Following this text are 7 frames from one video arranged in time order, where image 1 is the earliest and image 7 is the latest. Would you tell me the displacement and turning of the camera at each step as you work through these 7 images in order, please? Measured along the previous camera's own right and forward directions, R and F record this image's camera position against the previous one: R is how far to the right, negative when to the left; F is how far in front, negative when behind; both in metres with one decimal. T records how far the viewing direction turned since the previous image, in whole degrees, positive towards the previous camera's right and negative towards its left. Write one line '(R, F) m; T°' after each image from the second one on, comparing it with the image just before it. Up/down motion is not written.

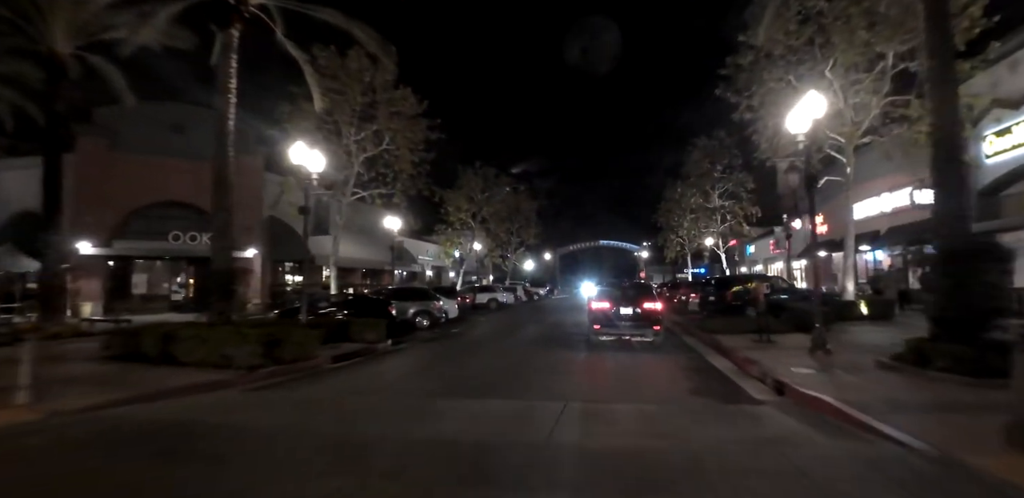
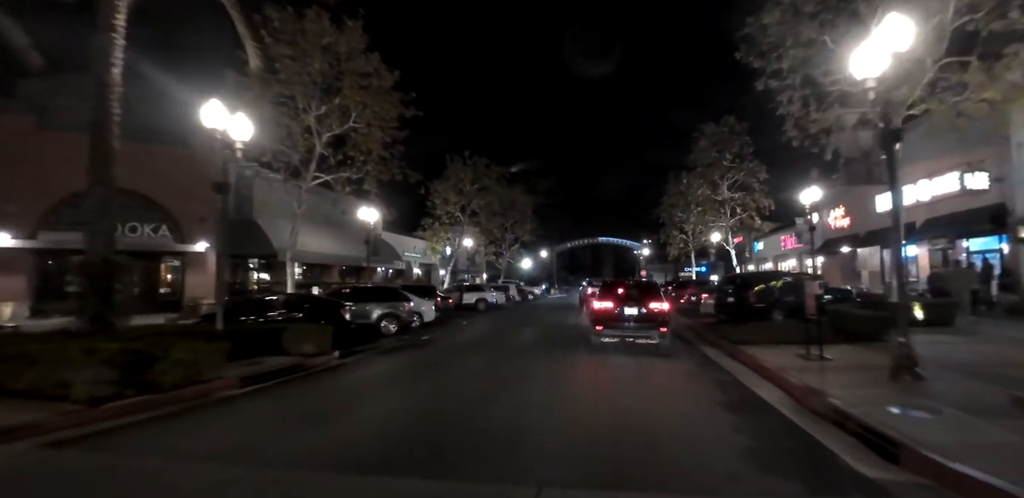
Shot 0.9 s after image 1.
(+0.7, +3.5) m; 0°
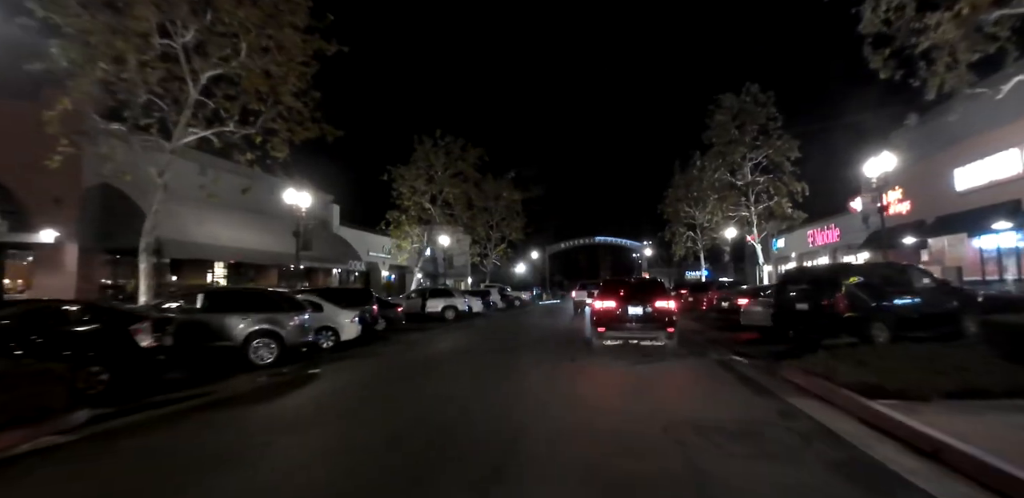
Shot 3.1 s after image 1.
(+1.4, +6.9) m; 0°
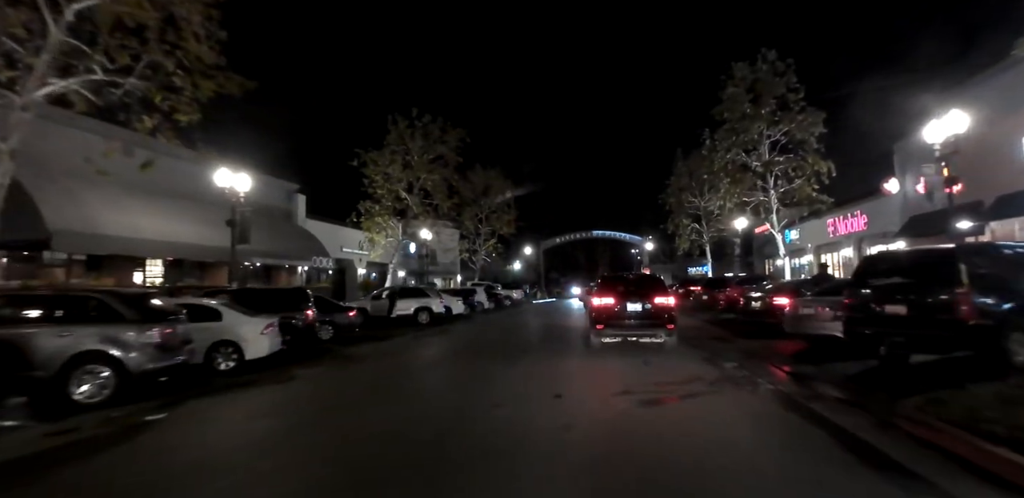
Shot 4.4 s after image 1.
(+0.8, +3.9) m; 0°
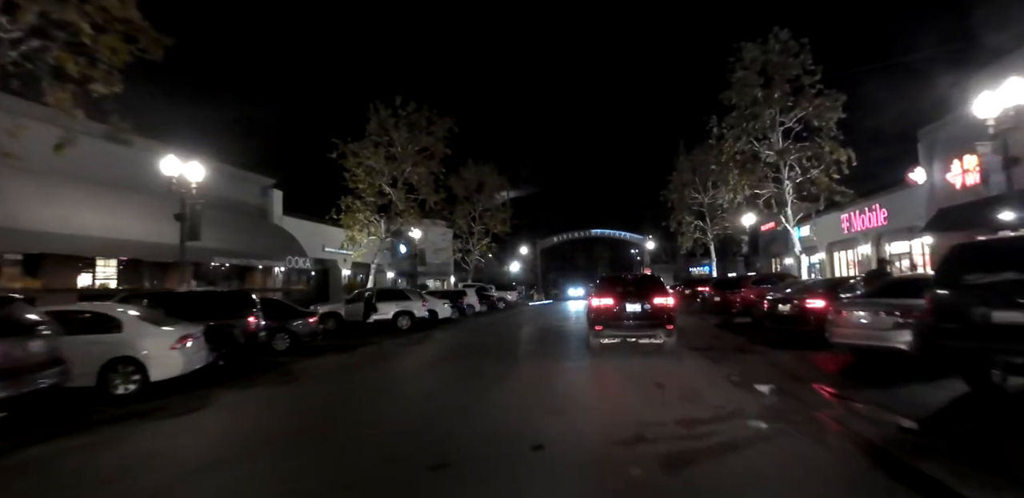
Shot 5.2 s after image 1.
(+0.5, +2.3) m; 0°
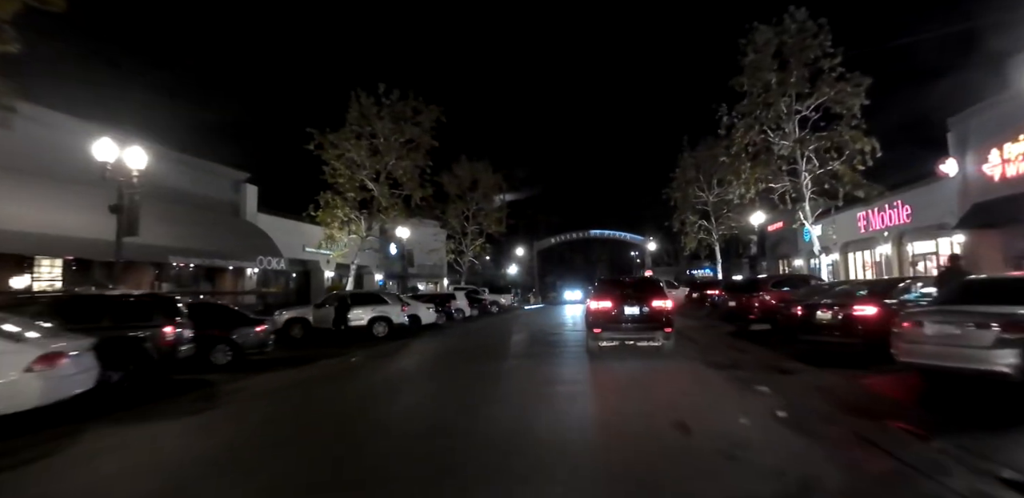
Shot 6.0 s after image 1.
(+0.5, +2.2) m; 0°
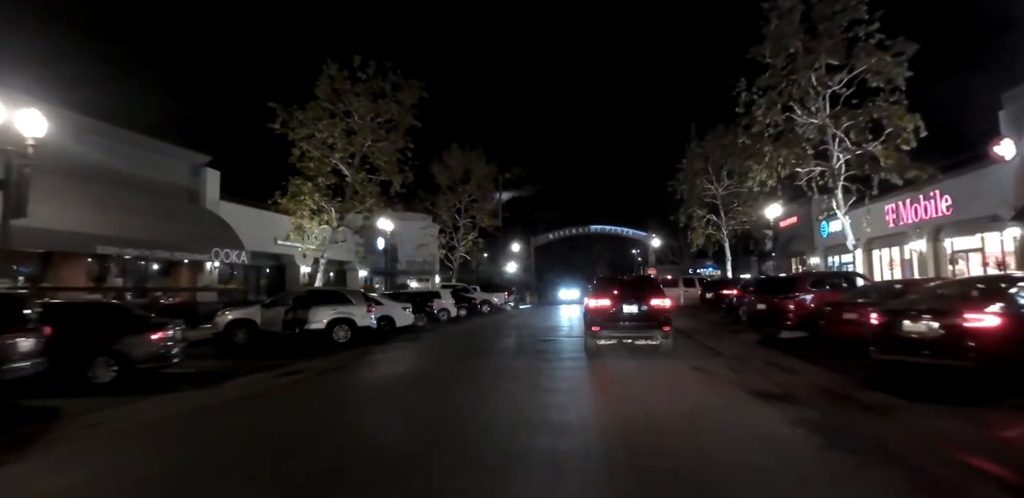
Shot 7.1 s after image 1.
(+0.6, +2.9) m; 0°
